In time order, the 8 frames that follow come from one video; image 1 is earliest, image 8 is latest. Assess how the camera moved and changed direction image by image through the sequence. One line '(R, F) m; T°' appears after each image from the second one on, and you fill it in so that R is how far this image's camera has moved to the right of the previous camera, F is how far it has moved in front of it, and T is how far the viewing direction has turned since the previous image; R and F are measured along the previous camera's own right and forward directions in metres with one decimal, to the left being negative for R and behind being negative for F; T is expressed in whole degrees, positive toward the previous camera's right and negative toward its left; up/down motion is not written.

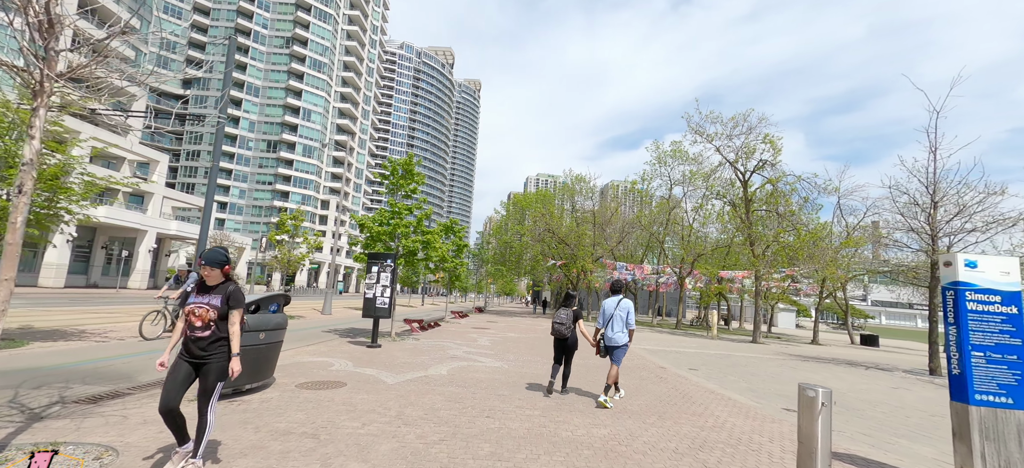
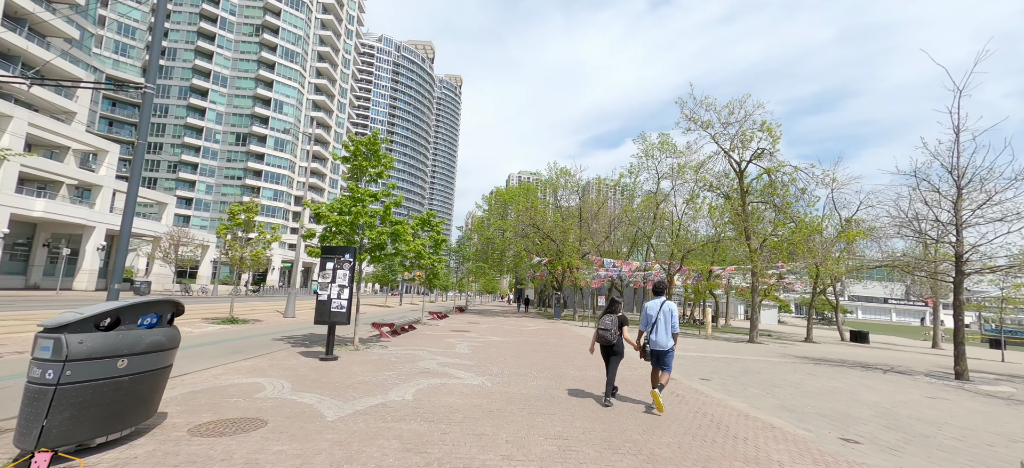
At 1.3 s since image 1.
(0.0, +1.8) m; +2°
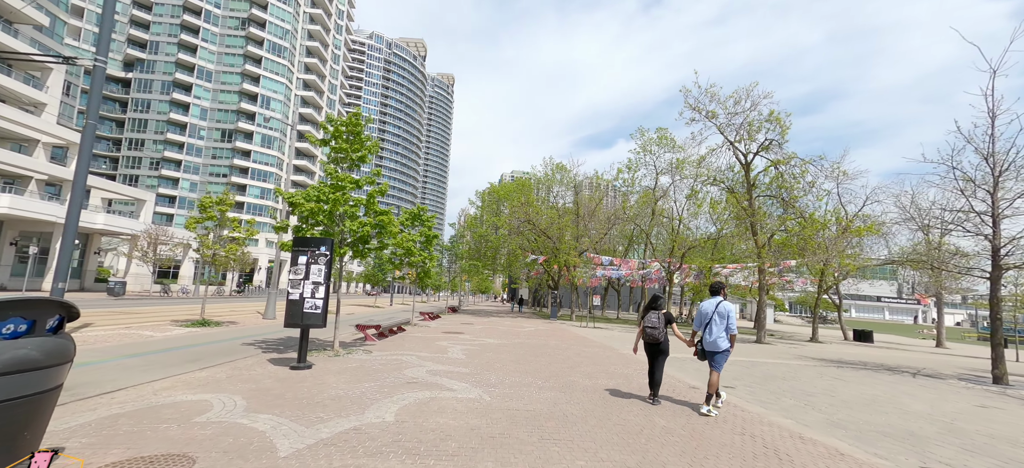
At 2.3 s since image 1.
(-0.1, +1.2) m; +1°
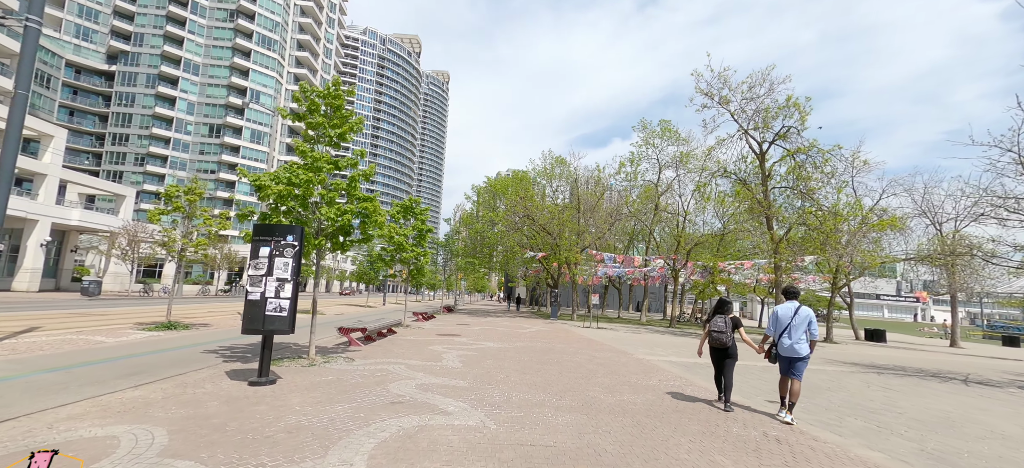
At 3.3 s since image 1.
(-0.2, +1.4) m; +1°
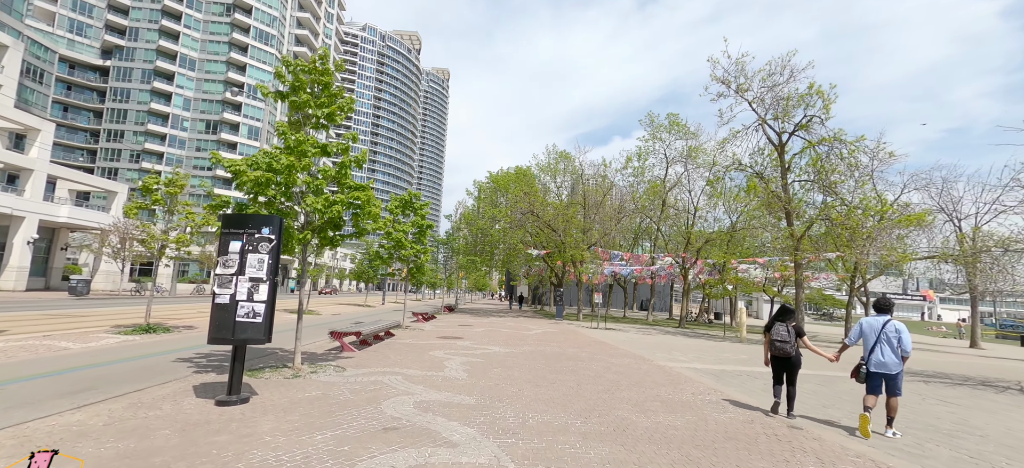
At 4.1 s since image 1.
(-0.2, +1.1) m; 0°
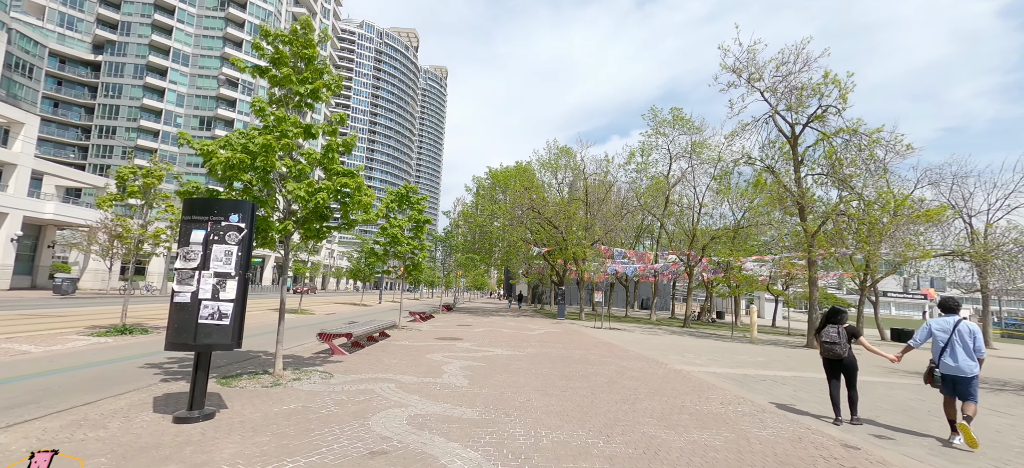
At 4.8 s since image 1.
(-0.1, +0.8) m; 0°
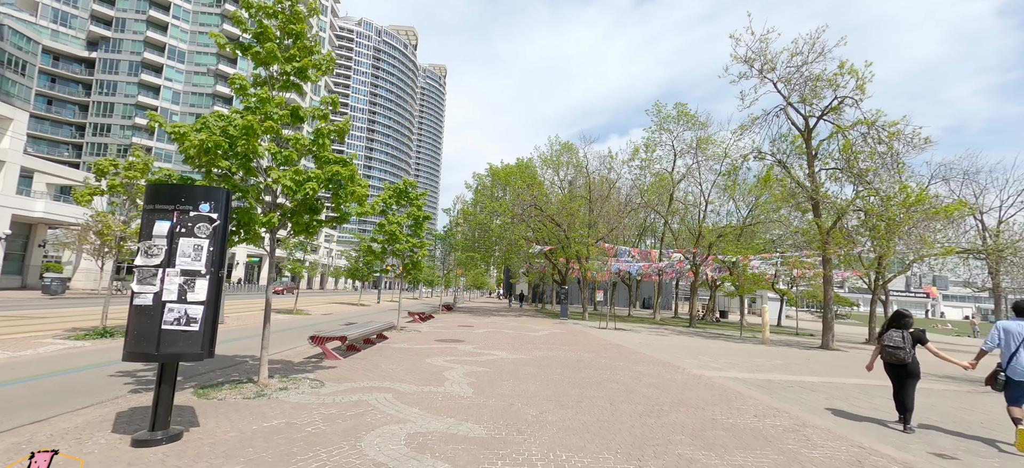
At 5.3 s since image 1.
(-0.2, +0.7) m; 0°
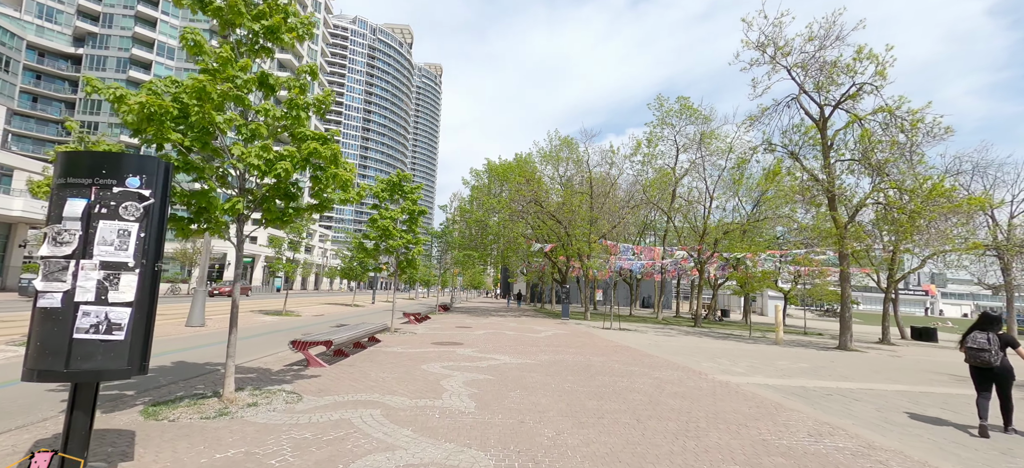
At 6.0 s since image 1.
(-0.2, +0.9) m; 0°
